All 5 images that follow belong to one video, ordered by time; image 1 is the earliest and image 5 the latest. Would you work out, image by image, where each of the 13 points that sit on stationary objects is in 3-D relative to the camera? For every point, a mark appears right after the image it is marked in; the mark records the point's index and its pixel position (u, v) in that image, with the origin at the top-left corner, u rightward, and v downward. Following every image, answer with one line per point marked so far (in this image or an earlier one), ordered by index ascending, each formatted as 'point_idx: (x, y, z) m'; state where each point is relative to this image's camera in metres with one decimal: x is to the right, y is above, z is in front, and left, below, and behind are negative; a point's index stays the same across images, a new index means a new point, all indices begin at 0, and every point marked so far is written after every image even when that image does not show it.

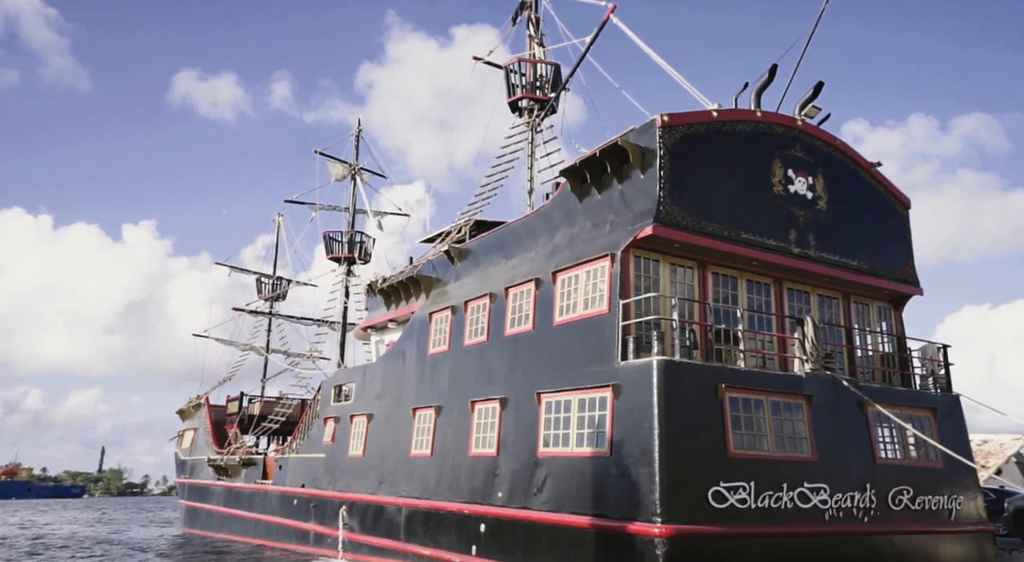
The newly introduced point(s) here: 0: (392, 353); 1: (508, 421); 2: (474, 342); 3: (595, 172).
0: (-3.2, -1.9, +19.7) m
1: (-0.1, -2.7, +14.2) m
2: (-0.8, -1.3, +16.0) m
3: (+1.5, +2.0, +13.5) m
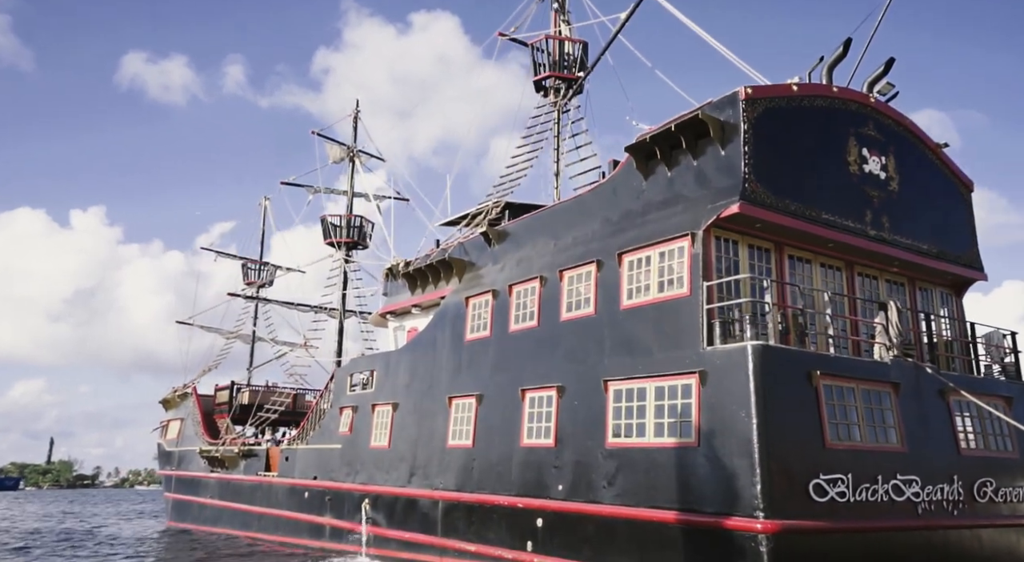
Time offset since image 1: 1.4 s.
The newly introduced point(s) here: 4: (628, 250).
0: (-2.3, -1.5, +18.8) m
1: (+1.0, -2.3, +13.5) m
2: (+0.2, -0.9, +15.2) m
3: (+2.6, +2.3, +12.8) m
4: (+2.0, +0.5, +13.0) m
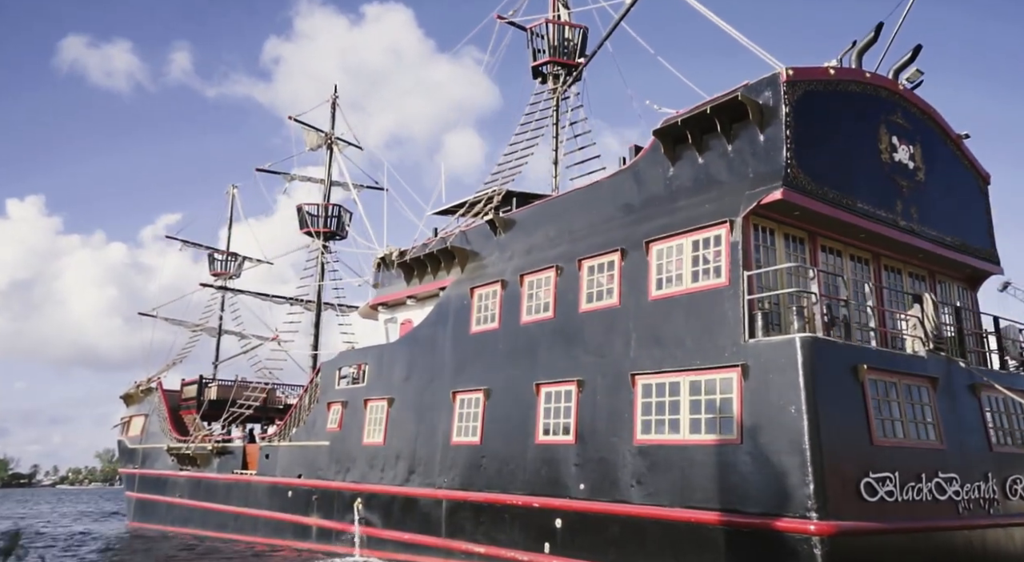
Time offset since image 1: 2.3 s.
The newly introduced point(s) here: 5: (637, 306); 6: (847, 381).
0: (-2.3, -1.2, +18.0) m
1: (+1.3, -2.1, +12.9) m
2: (+0.4, -0.7, +14.6) m
3: (+3.0, +2.5, +12.3) m
4: (+2.4, +0.7, +12.5) m
5: (+2.1, -0.4, +12.5) m
6: (+4.6, -1.4, +10.3) m
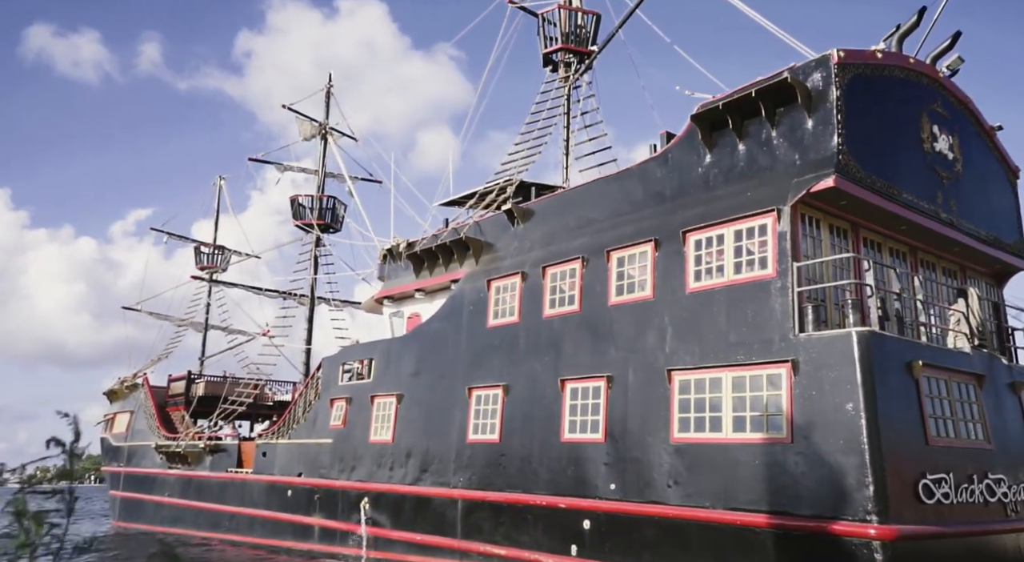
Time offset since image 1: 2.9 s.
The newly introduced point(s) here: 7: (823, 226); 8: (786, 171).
0: (-1.9, -1.0, +17.4) m
1: (+1.8, -2.0, +12.4) m
2: (+0.9, -0.6, +14.0) m
3: (+3.5, +2.6, +11.8) m
4: (+2.9, +0.8, +12.0) m
5: (+2.6, -0.3, +12.0) m
6: (+5.1, -1.3, +9.8) m
7: (+4.6, +0.8, +11.2) m
8: (+4.0, +1.6, +11.0) m
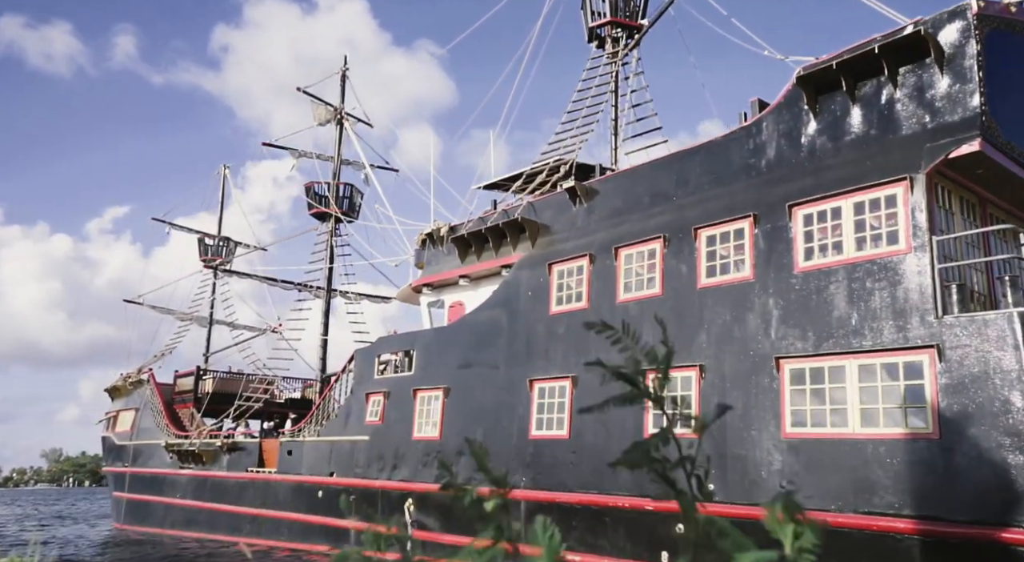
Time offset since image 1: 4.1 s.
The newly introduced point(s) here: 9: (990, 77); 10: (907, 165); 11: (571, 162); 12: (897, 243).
0: (-0.7, -0.7, +16.2) m
1: (+3.1, -1.7, +11.2) m
2: (+2.1, -0.3, +12.9) m
3: (+4.8, +2.9, +10.7) m
4: (+4.2, +1.1, +10.8) m
5: (+3.8, 0.0, +10.8) m
6: (+6.4, -1.0, +8.7) m
7: (+5.9, +1.1, +10.1) m
8: (+5.3, +1.9, +9.9) m
9: (+6.2, +2.7, +9.8) m
10: (+5.1, +1.5, +9.8) m
11: (+1.3, +2.6, +16.5) m
12: (+4.9, +0.5, +9.7) m
